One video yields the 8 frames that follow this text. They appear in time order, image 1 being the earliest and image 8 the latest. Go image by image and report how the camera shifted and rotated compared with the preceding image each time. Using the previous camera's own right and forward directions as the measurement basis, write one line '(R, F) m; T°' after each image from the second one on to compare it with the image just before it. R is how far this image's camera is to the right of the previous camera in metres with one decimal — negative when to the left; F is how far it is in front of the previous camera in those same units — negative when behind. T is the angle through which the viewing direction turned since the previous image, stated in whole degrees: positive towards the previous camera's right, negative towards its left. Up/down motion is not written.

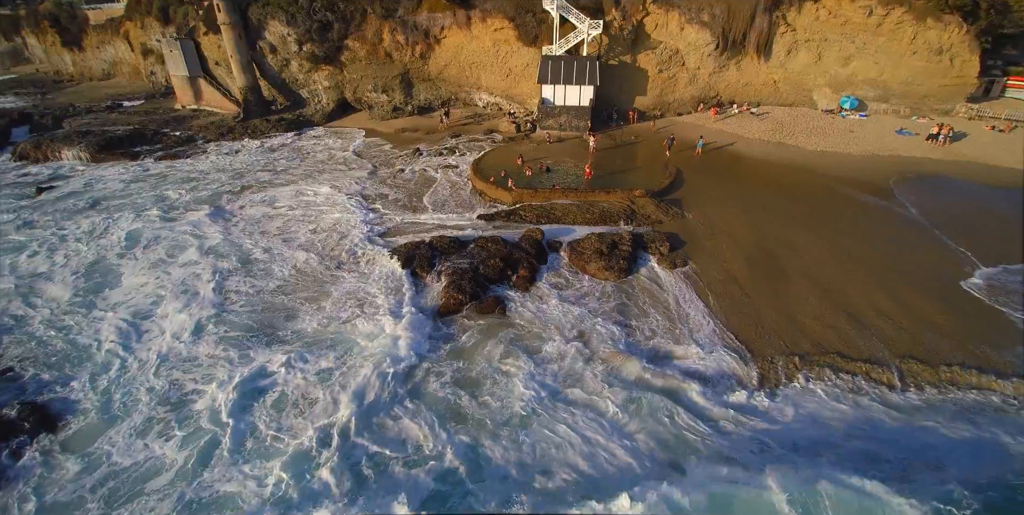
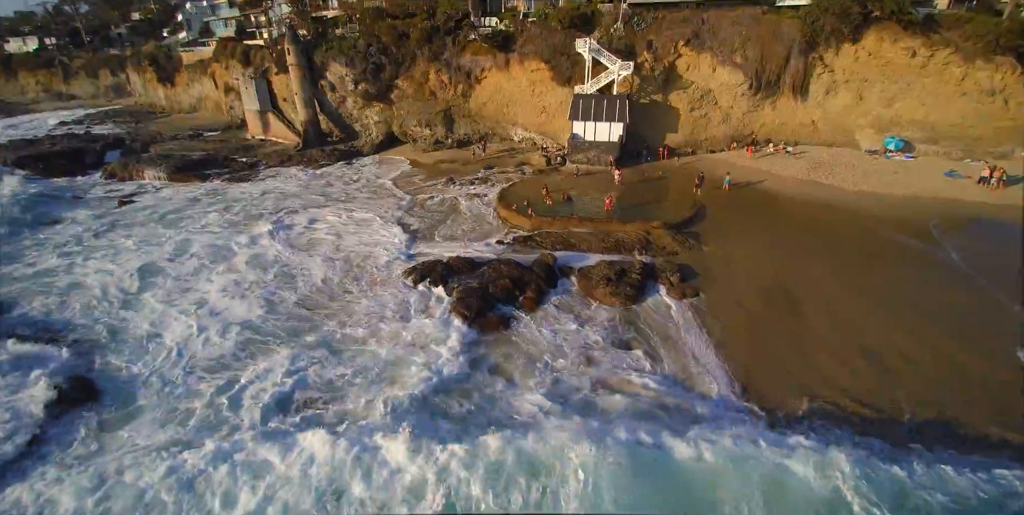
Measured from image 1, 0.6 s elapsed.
(+1.1, -0.4) m; -6°
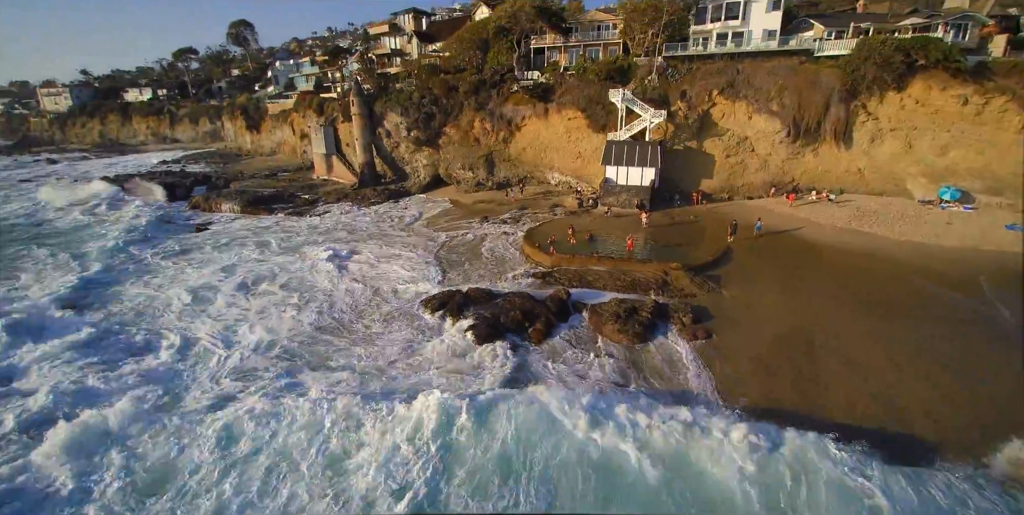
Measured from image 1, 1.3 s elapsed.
(+1.3, -0.5) m; -7°
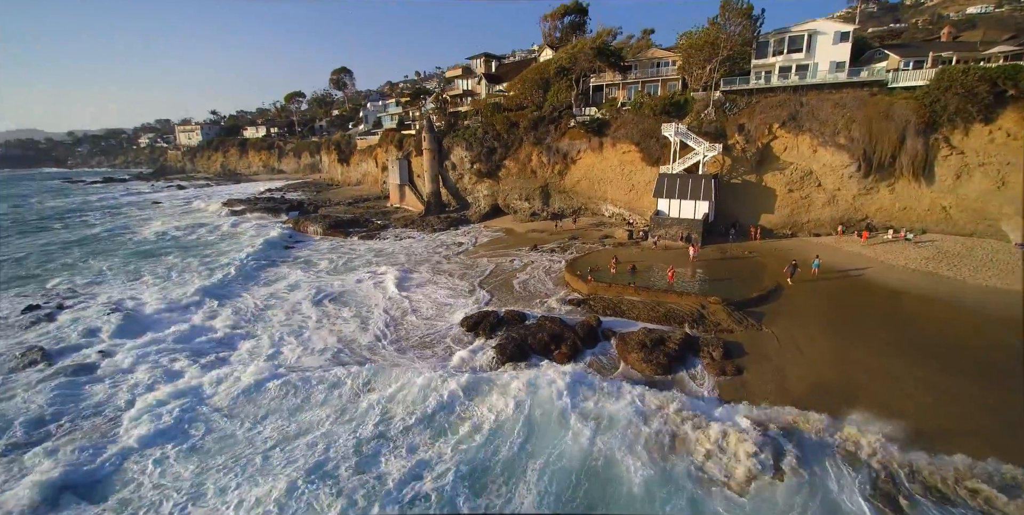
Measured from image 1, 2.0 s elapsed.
(+1.4, -0.5) m; -10°
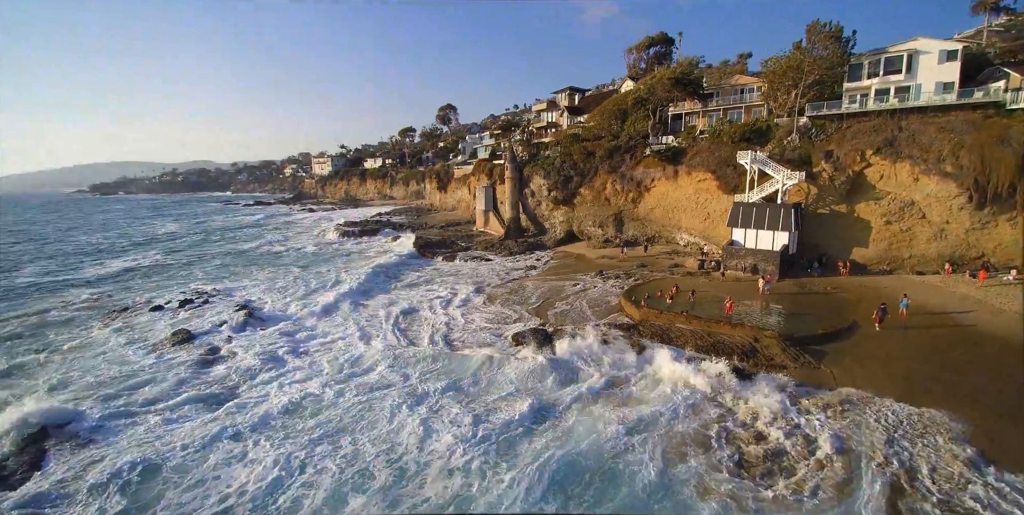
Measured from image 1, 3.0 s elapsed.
(+1.8, -0.7) m; -13°
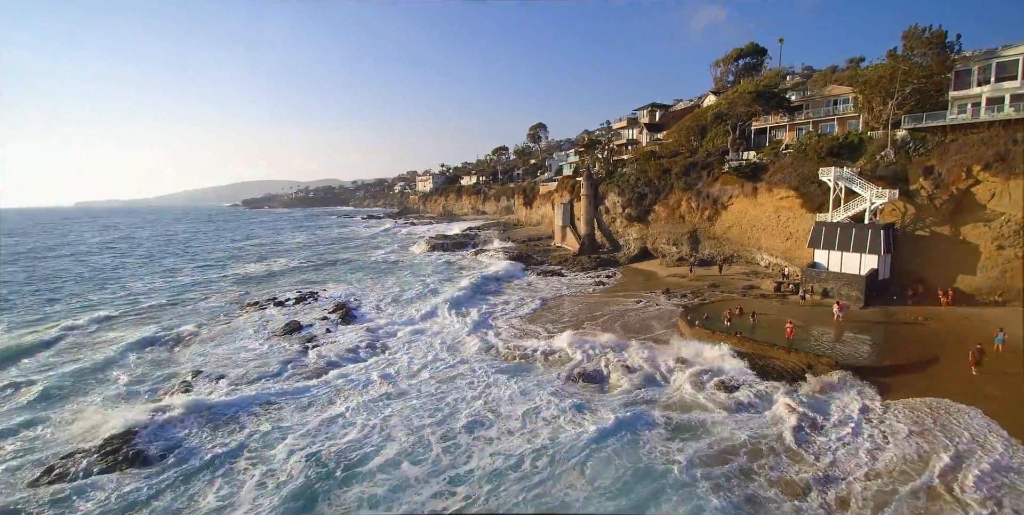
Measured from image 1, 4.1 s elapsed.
(+1.7, -1.0) m; -12°
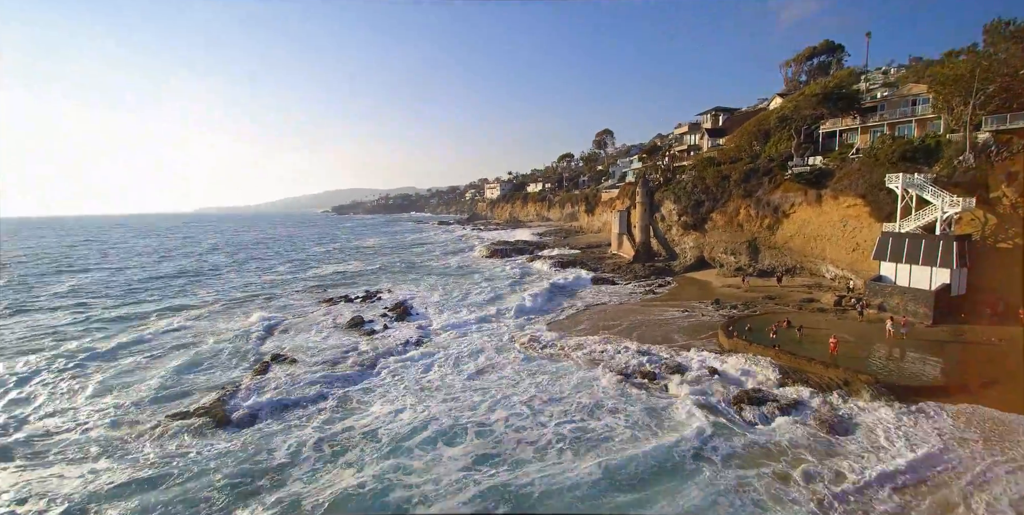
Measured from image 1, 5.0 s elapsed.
(+1.4, -0.9) m; -9°
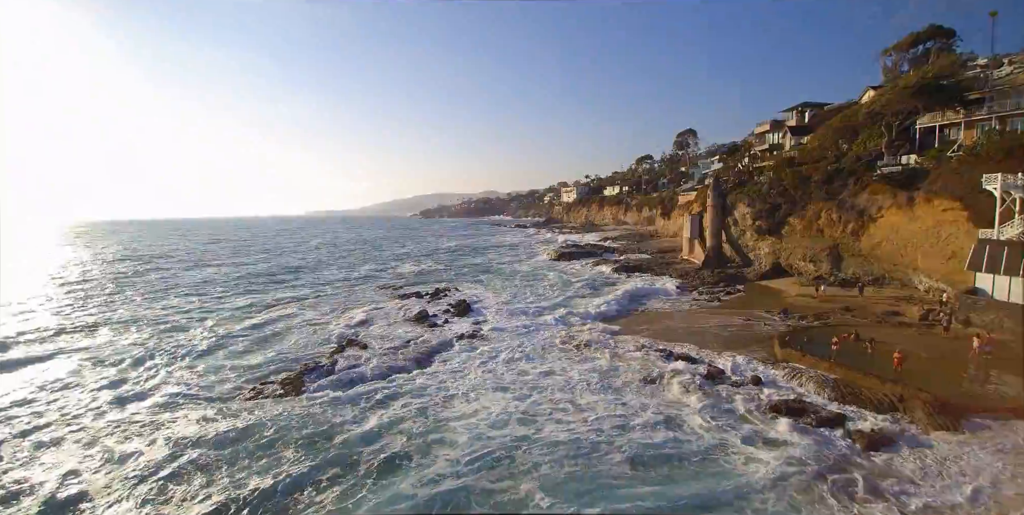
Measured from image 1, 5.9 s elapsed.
(+1.4, -0.9) m; -11°
